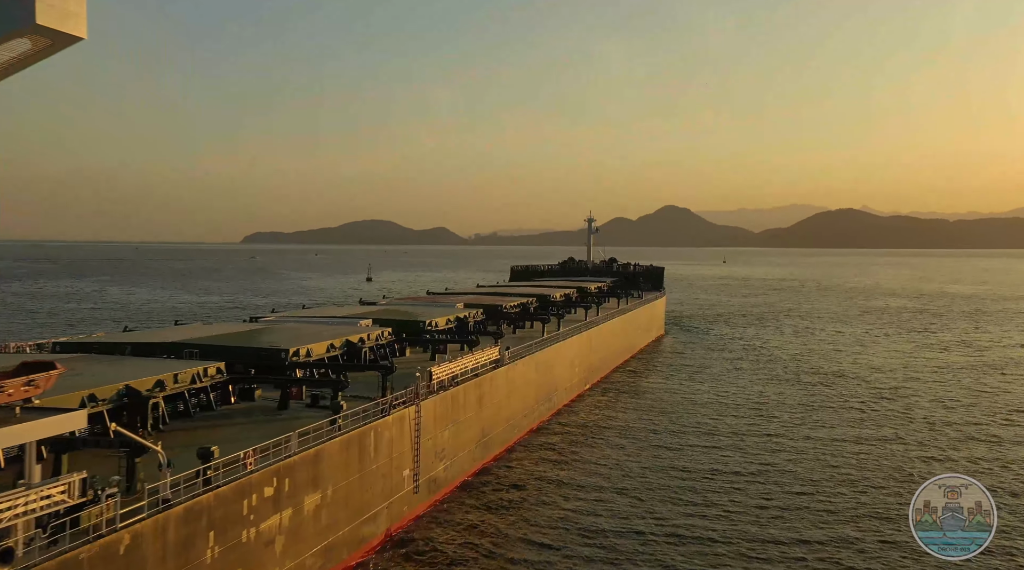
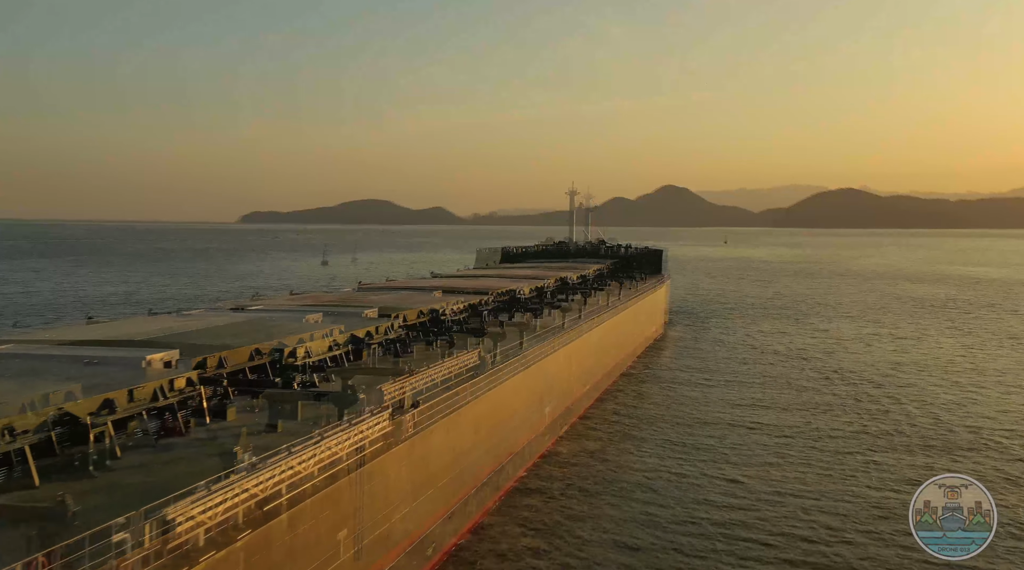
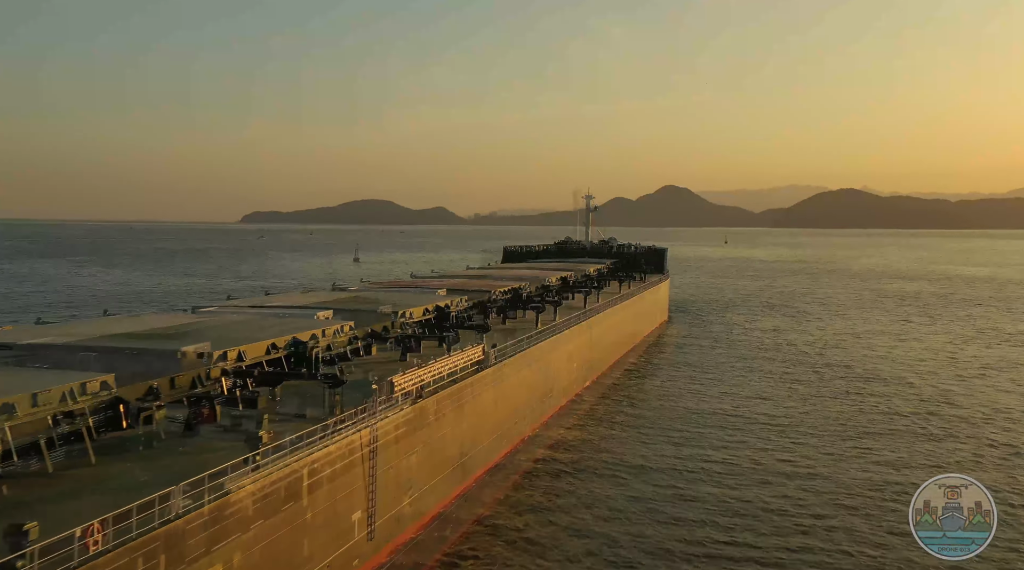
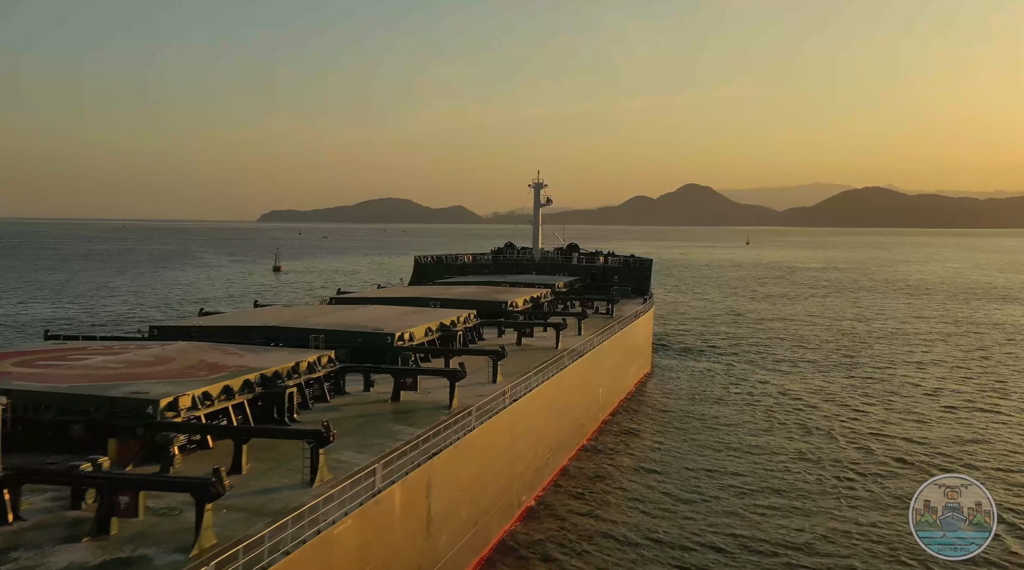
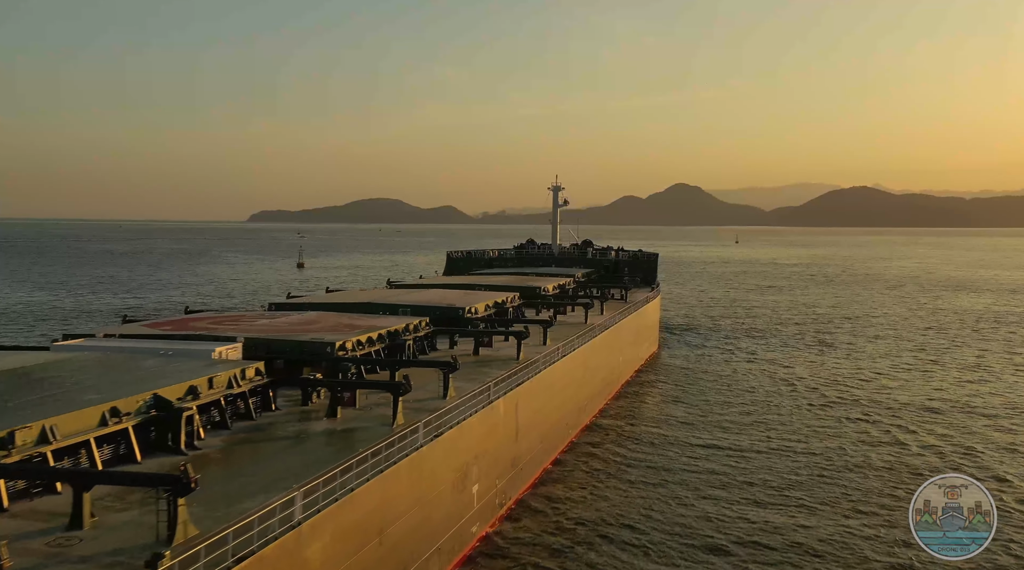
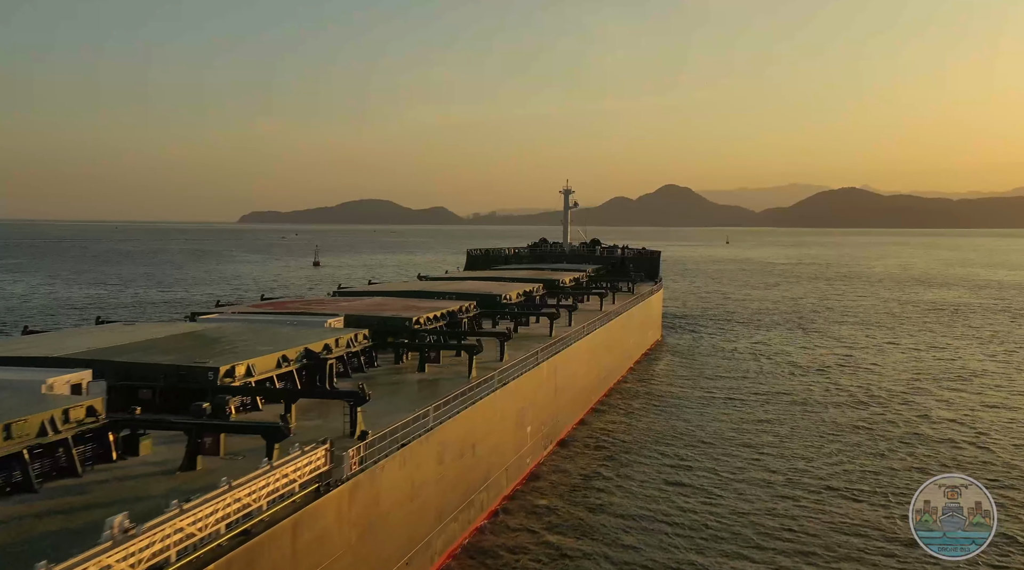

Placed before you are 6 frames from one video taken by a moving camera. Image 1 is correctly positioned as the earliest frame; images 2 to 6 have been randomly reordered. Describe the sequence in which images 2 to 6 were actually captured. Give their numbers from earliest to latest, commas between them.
3, 2, 6, 5, 4
